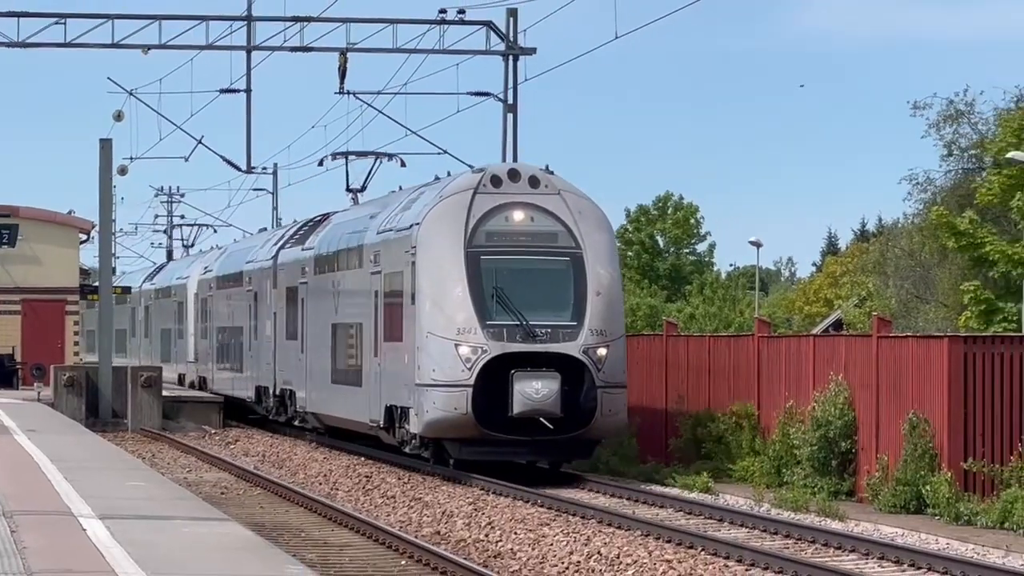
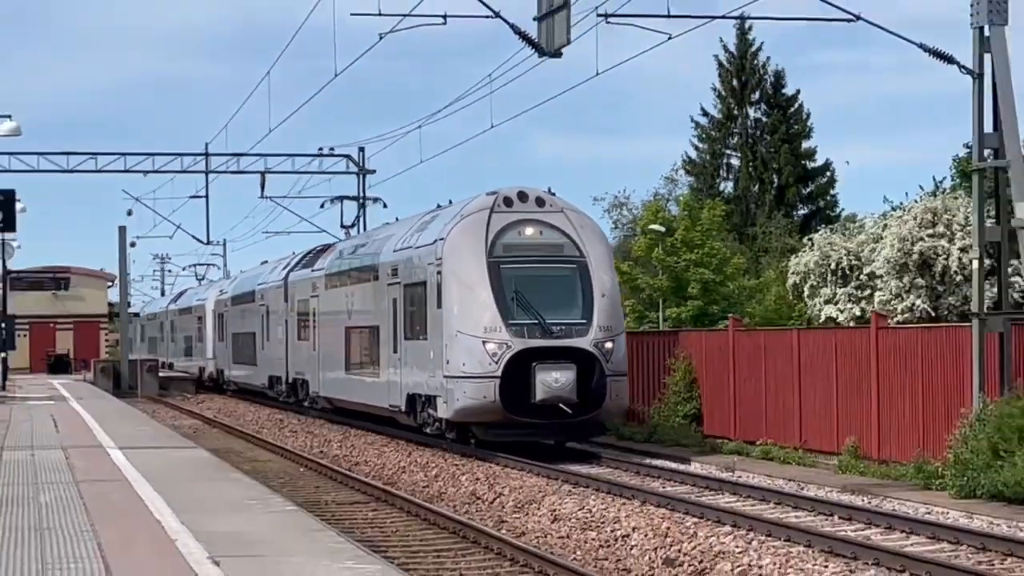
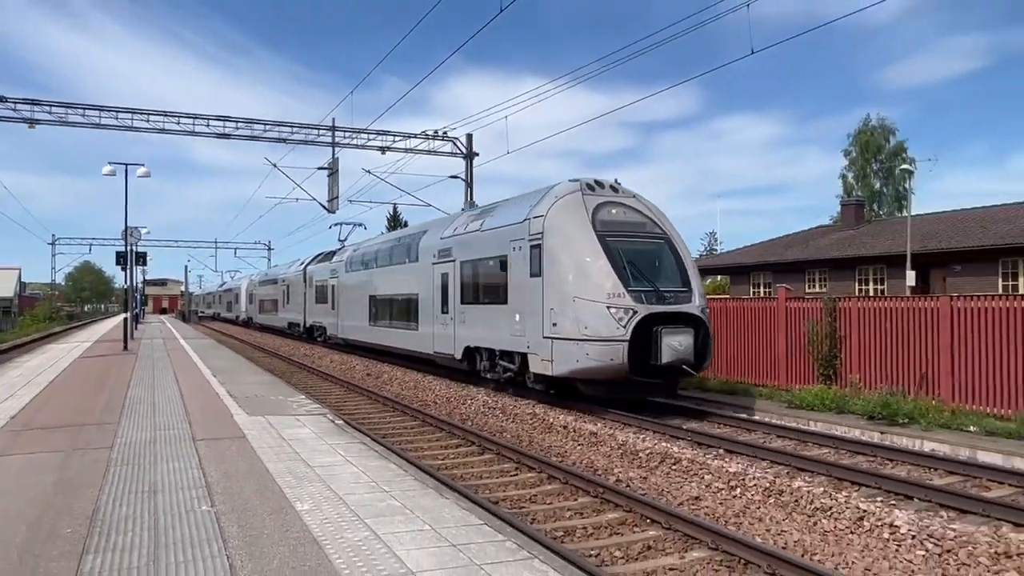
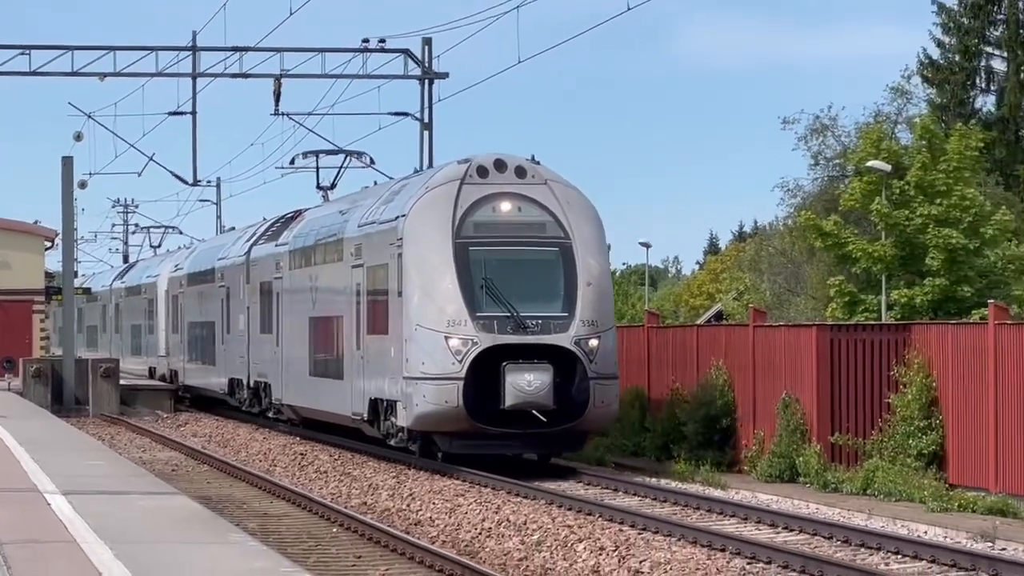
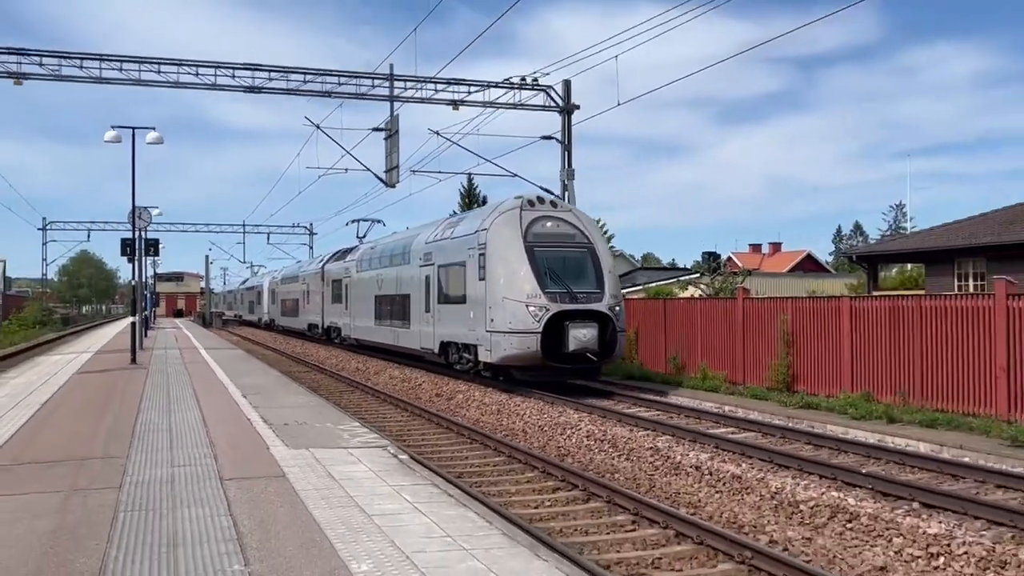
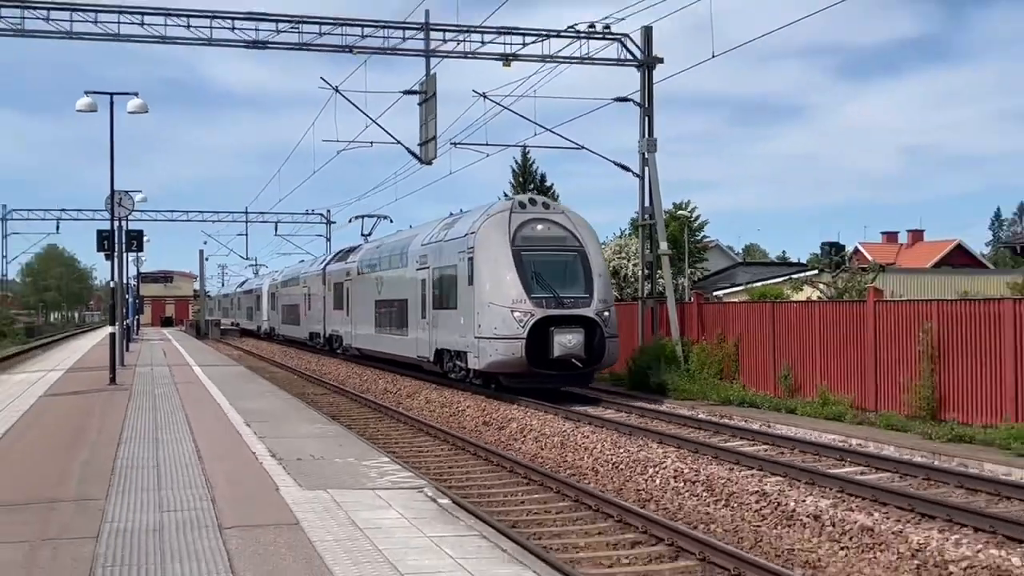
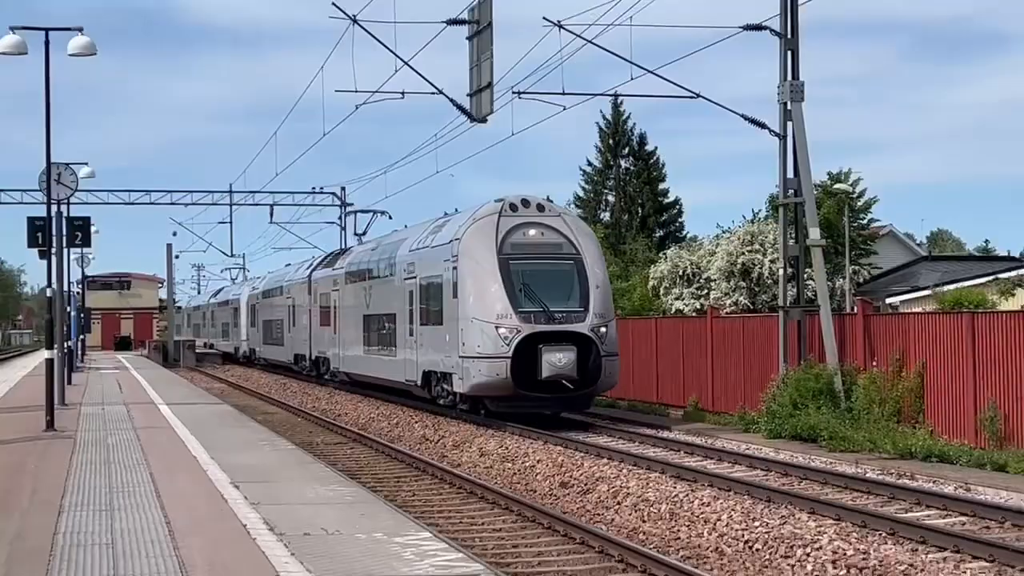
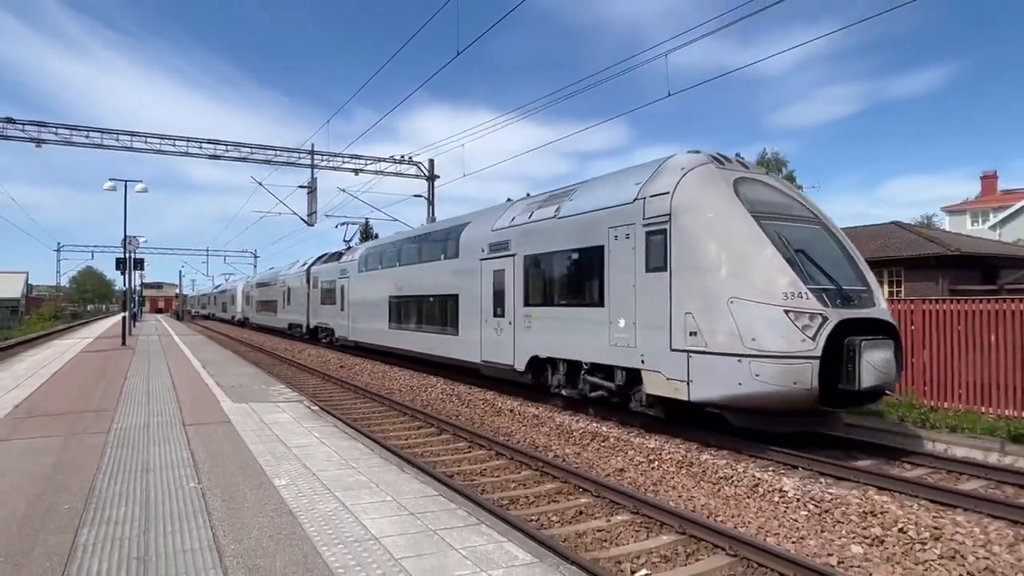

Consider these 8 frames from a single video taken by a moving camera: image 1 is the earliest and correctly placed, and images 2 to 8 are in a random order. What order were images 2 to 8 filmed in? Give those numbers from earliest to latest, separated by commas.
4, 2, 7, 6, 5, 3, 8
